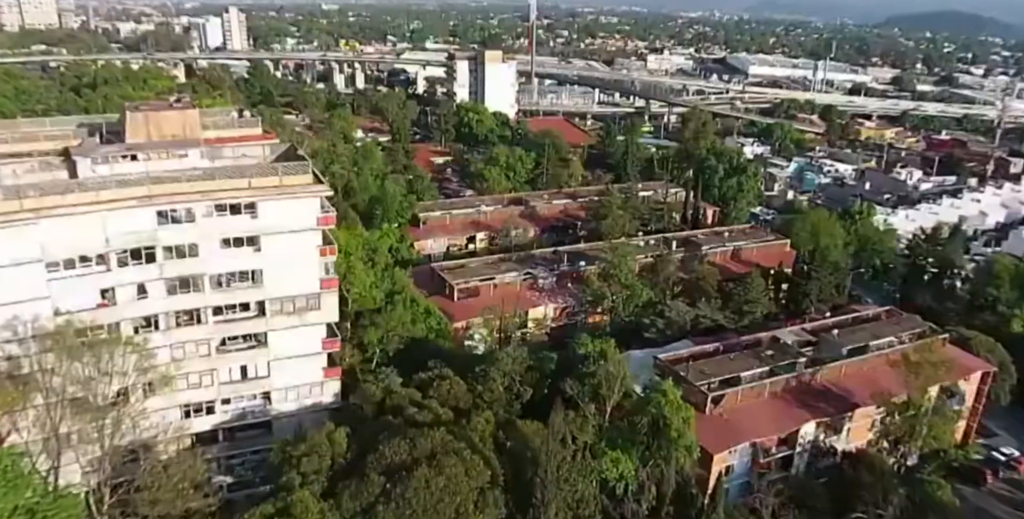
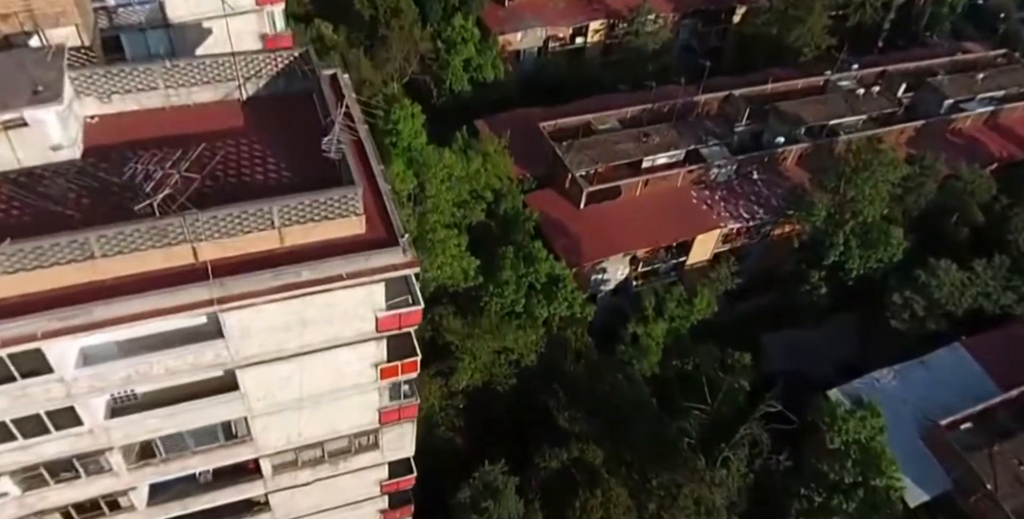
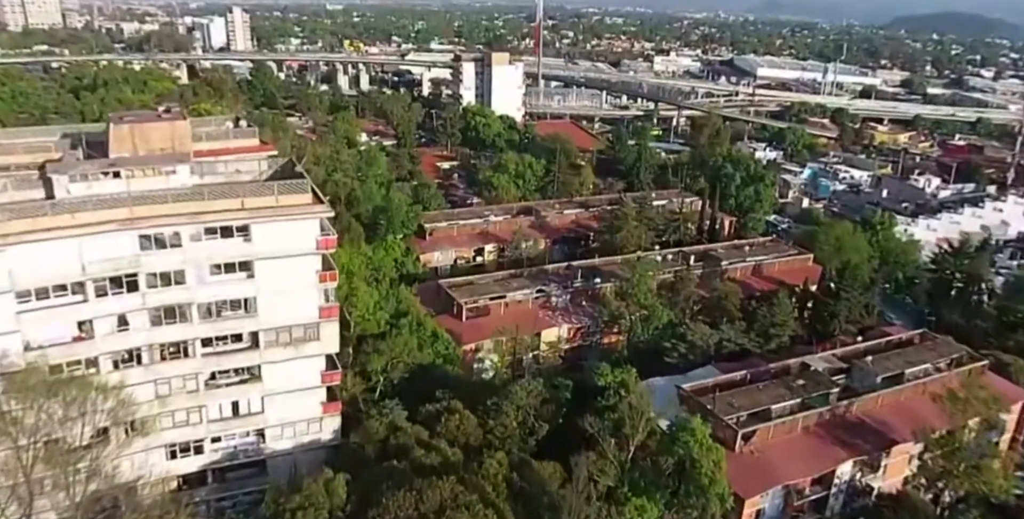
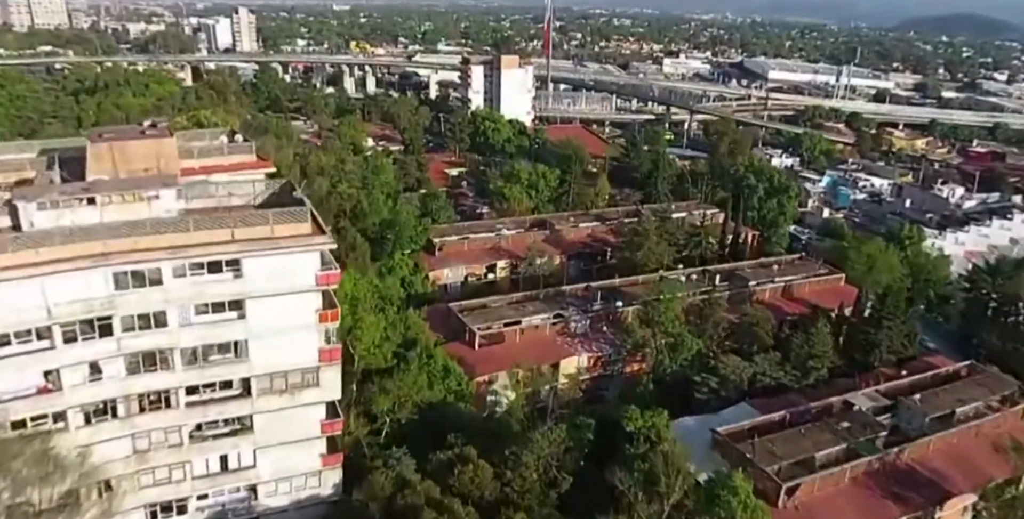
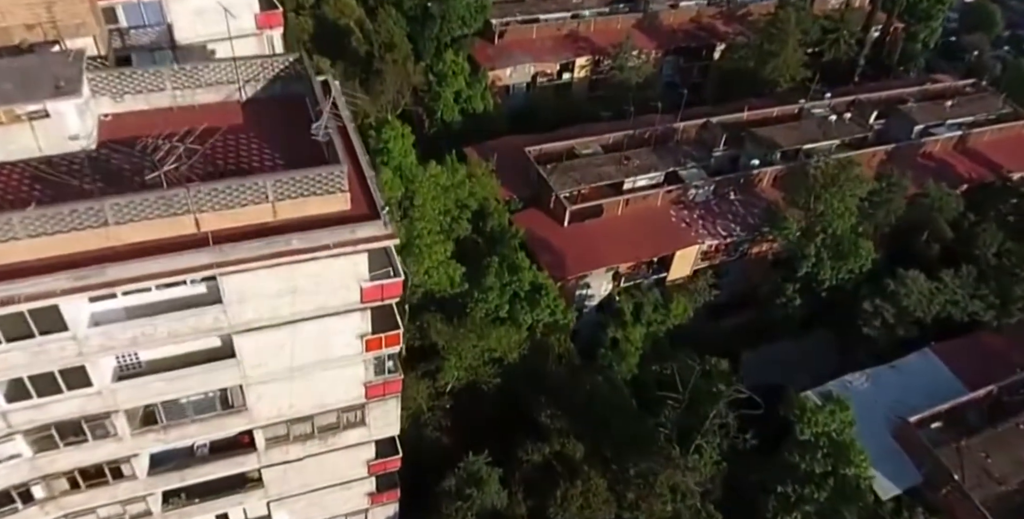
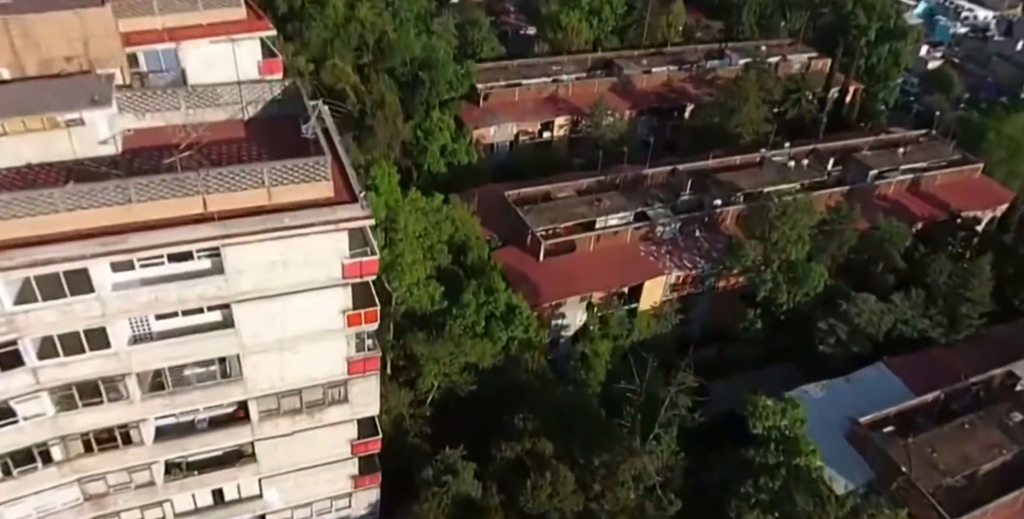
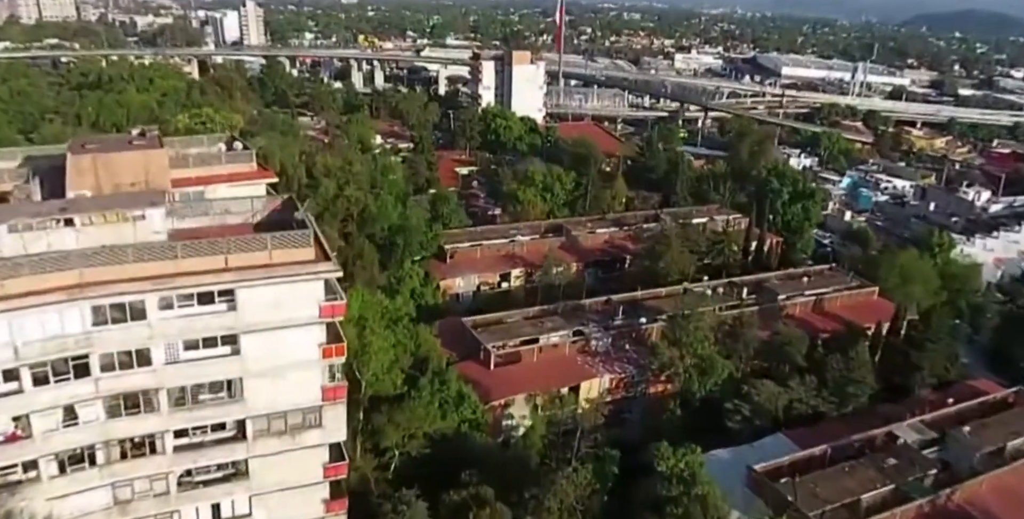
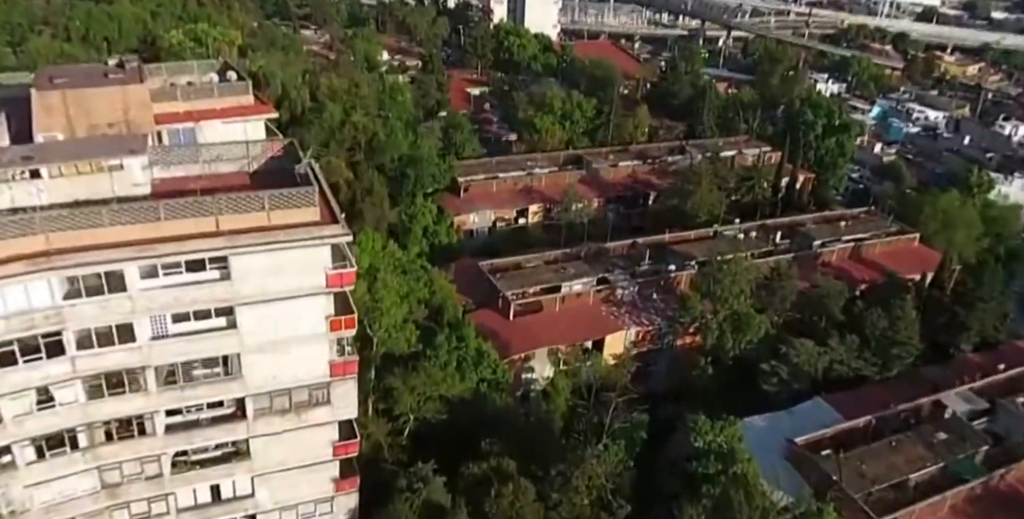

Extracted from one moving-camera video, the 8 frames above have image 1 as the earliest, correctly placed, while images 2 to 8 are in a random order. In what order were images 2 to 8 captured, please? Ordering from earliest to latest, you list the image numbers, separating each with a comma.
3, 4, 7, 8, 6, 5, 2
